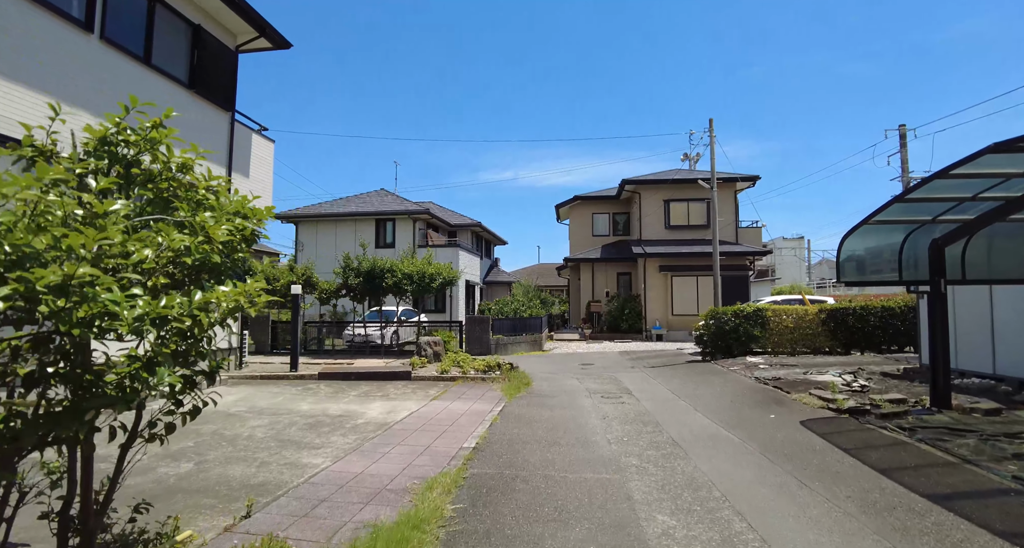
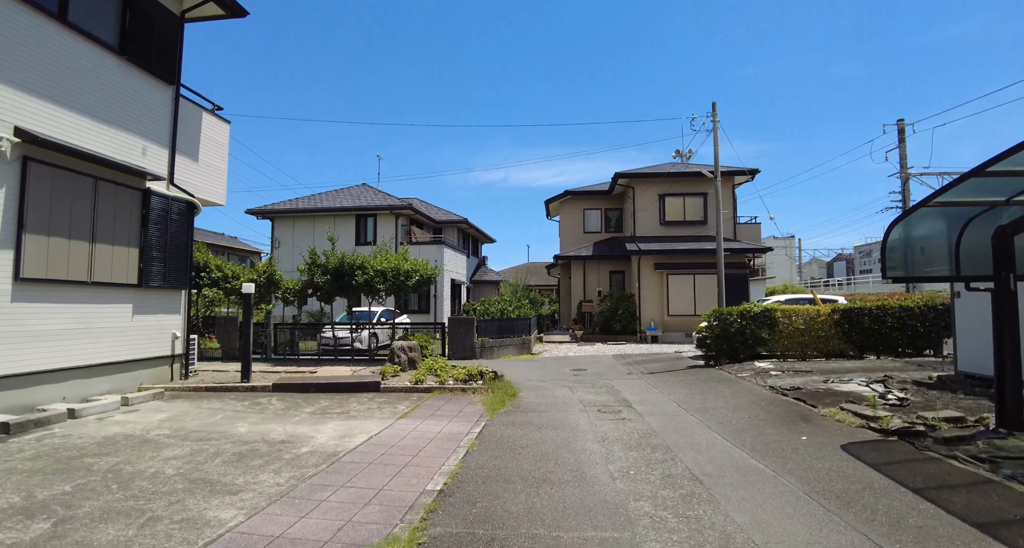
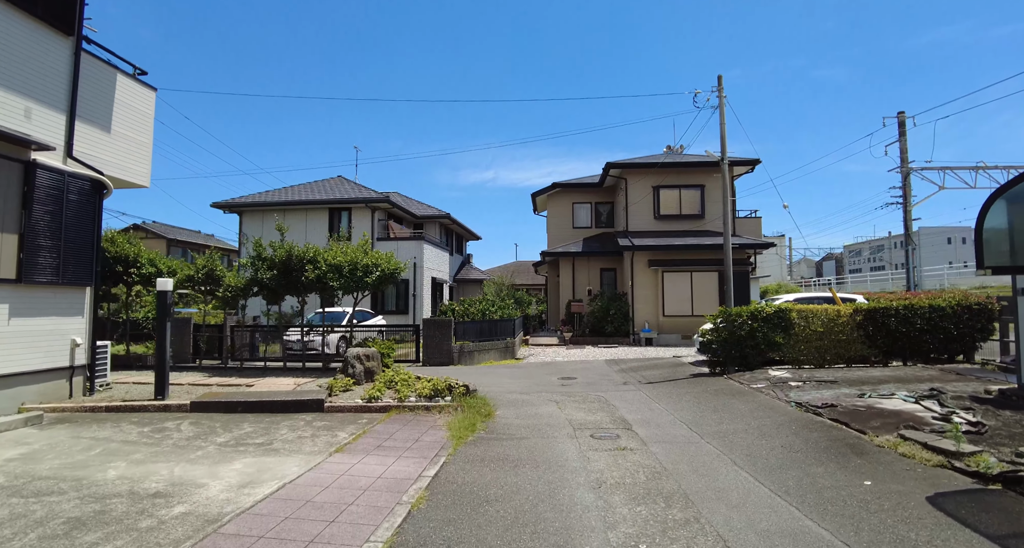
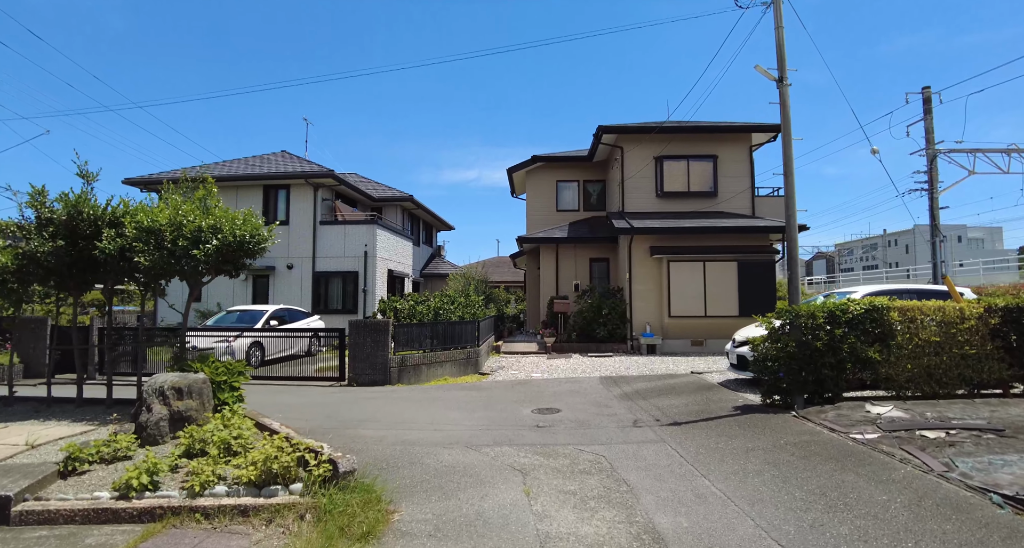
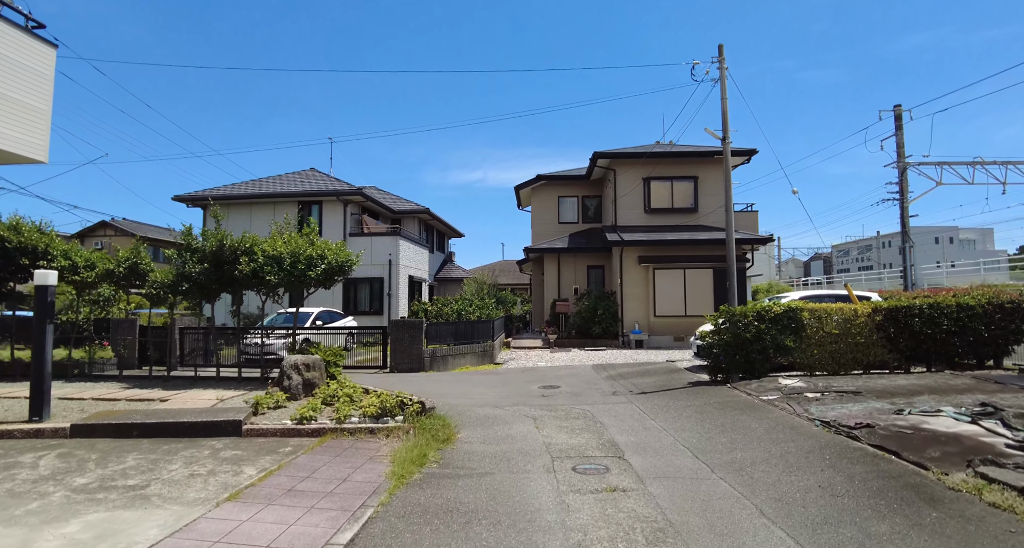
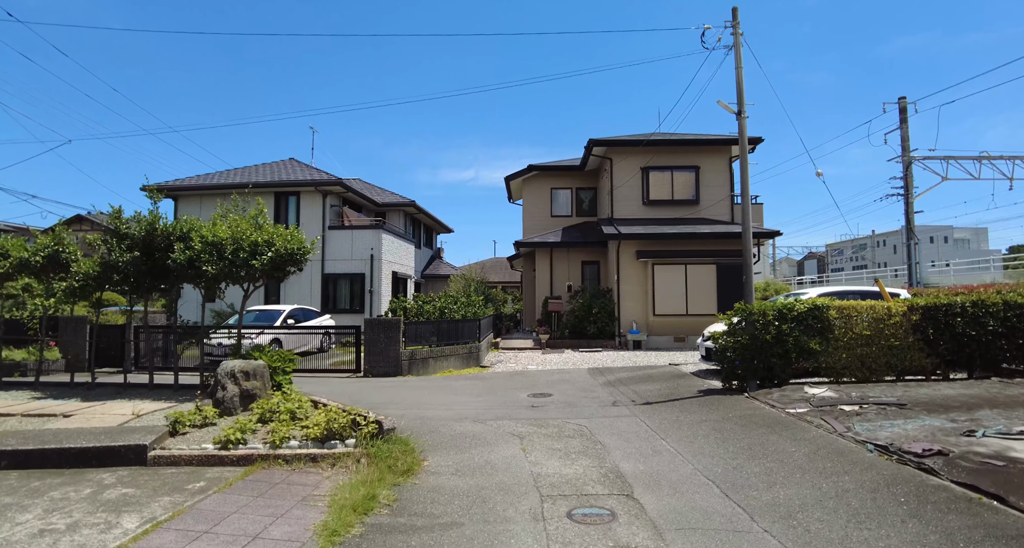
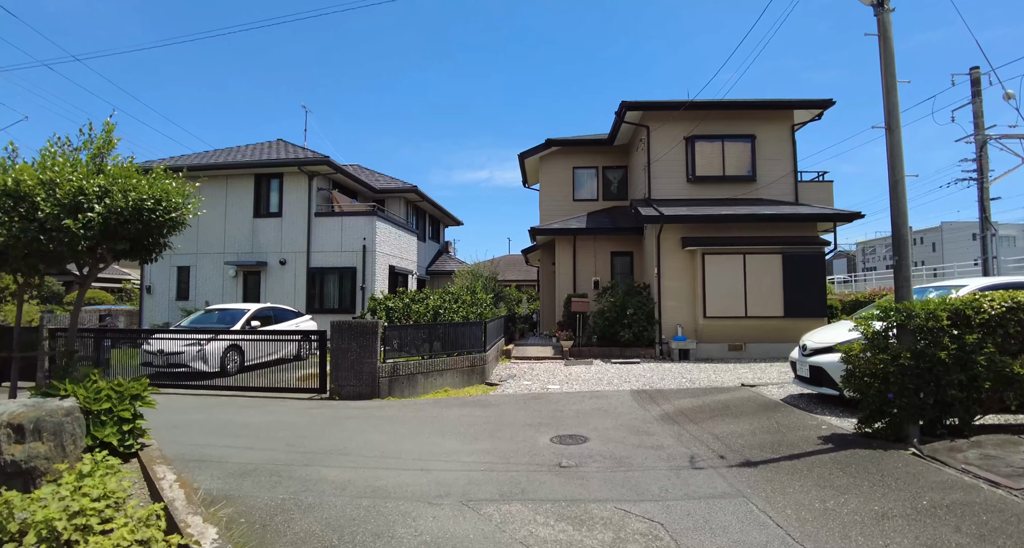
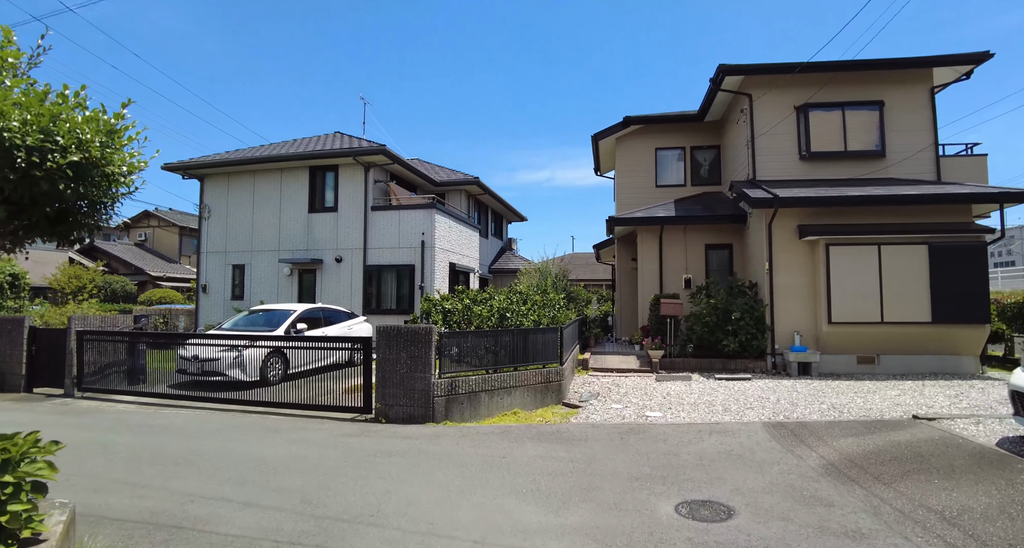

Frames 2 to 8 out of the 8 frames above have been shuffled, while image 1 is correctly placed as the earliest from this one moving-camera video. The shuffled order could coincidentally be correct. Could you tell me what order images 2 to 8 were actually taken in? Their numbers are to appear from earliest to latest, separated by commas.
2, 3, 5, 6, 4, 7, 8
